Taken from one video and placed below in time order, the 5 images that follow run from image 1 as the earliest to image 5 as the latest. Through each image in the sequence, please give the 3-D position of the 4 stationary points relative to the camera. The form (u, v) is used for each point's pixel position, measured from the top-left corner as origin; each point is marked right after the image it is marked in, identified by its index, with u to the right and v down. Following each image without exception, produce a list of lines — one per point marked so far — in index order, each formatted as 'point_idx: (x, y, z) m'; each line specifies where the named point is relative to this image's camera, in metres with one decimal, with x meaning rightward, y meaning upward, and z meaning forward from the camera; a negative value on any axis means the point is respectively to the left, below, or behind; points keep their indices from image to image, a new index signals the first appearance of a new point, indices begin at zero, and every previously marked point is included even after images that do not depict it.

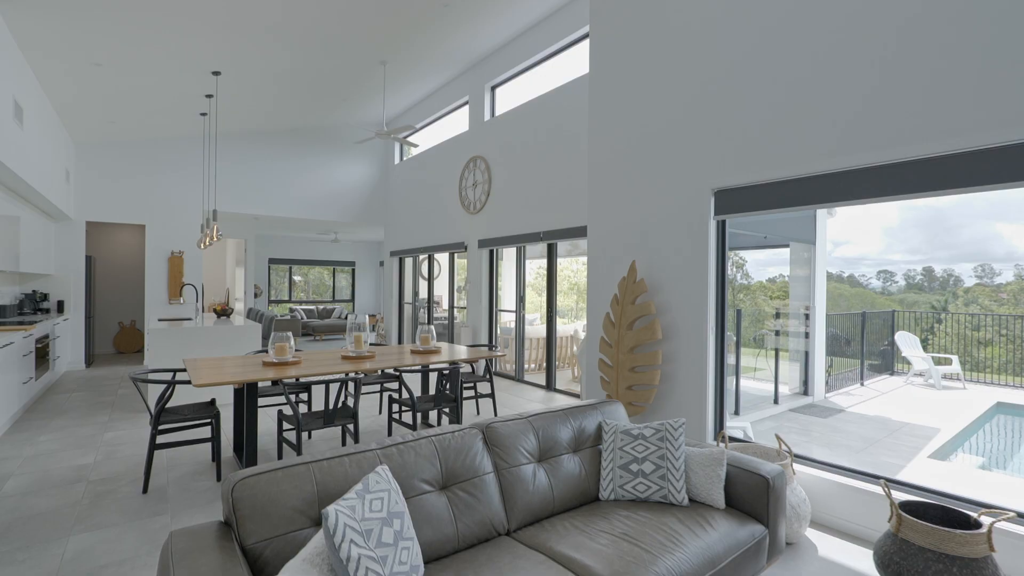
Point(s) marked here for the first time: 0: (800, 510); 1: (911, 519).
0: (+1.5, -1.2, +2.5) m
1: (+1.7, -1.0, +2.1) m
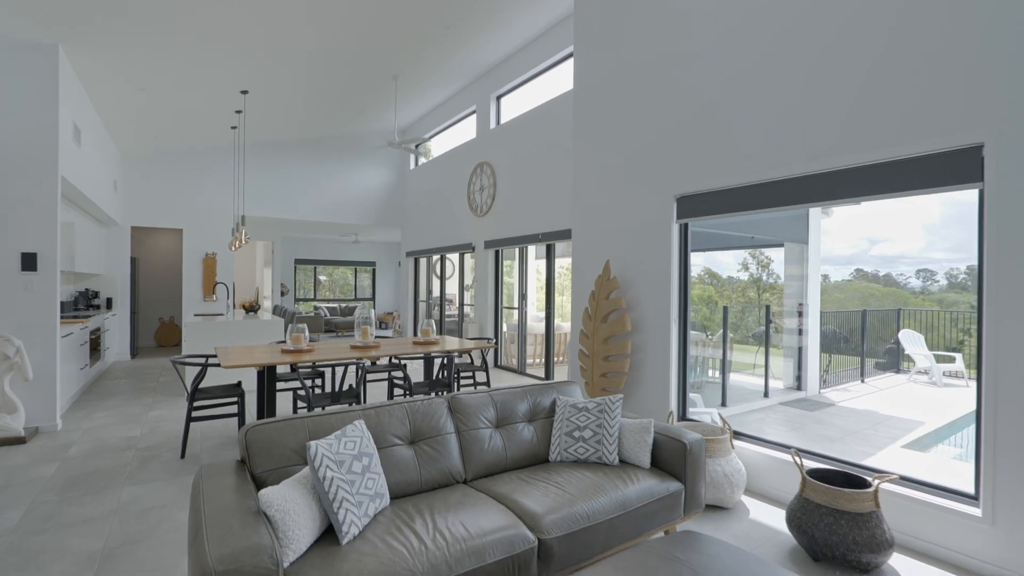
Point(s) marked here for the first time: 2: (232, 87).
0: (+1.3, -1.1, +2.8) m
1: (+1.5, -1.0, +2.4) m
2: (-3.5, +2.6, +6.0) m
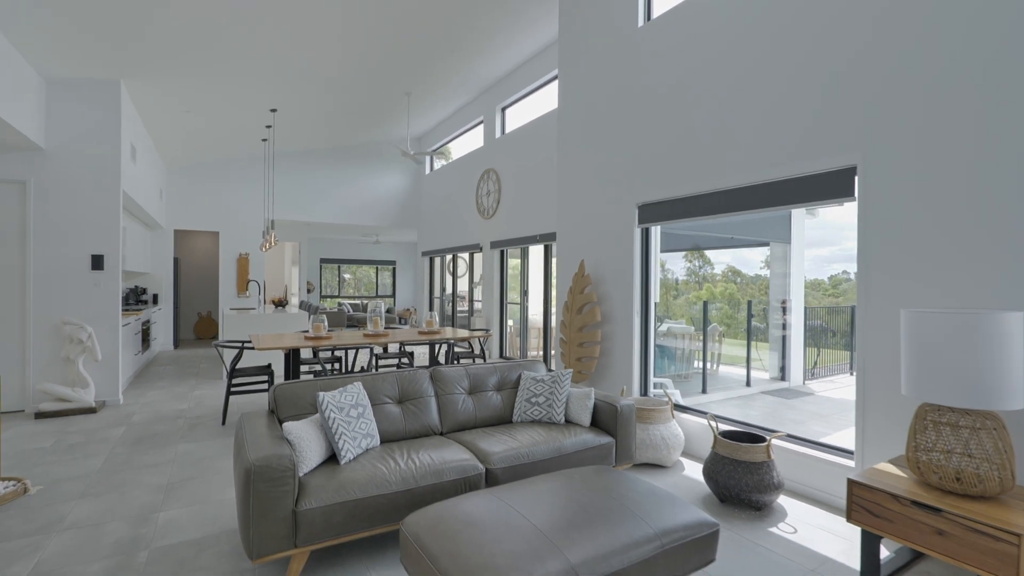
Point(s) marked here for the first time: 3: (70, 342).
0: (+1.1, -1.1, +3.4) m
1: (+1.3, -0.9, +3.0) m
2: (-3.6, +2.6, +6.8) m
3: (-4.5, -0.6, +4.9) m
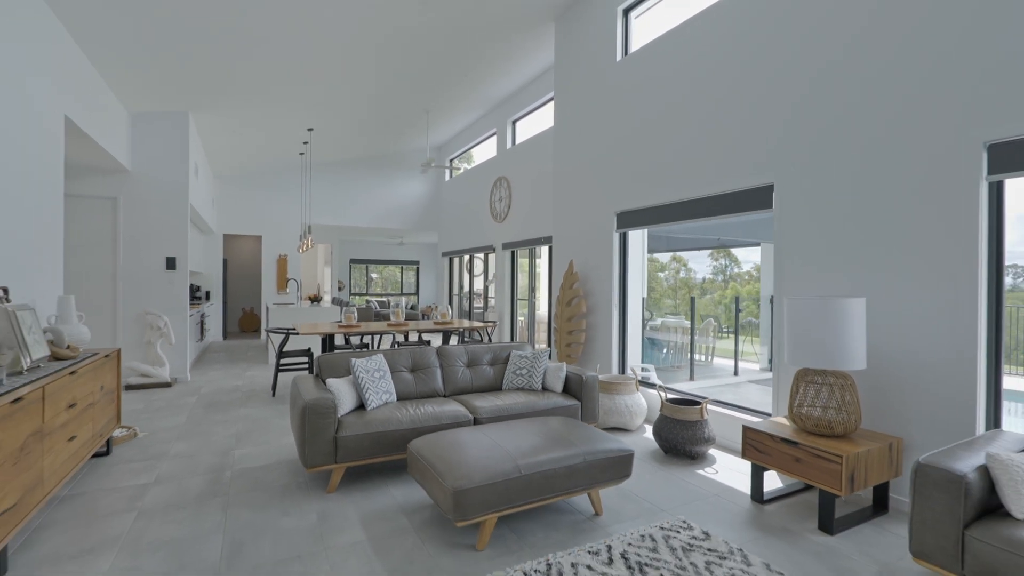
0: (+1.1, -1.1, +4.1) m
1: (+1.2, -0.9, +3.7) m
2: (-3.5, +2.7, +7.8) m
3: (-4.5, -0.5, +5.9) m
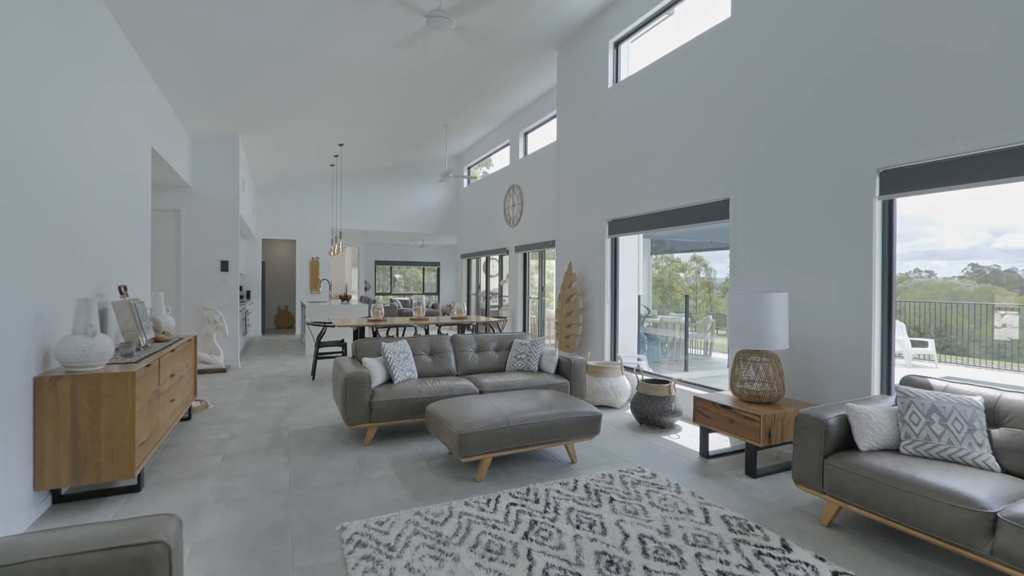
0: (+1.1, -1.0, +4.8) m
1: (+1.2, -0.9, +4.4) m
2: (-3.3, +2.7, +8.7) m
3: (-4.4, -0.5, +6.9) m
